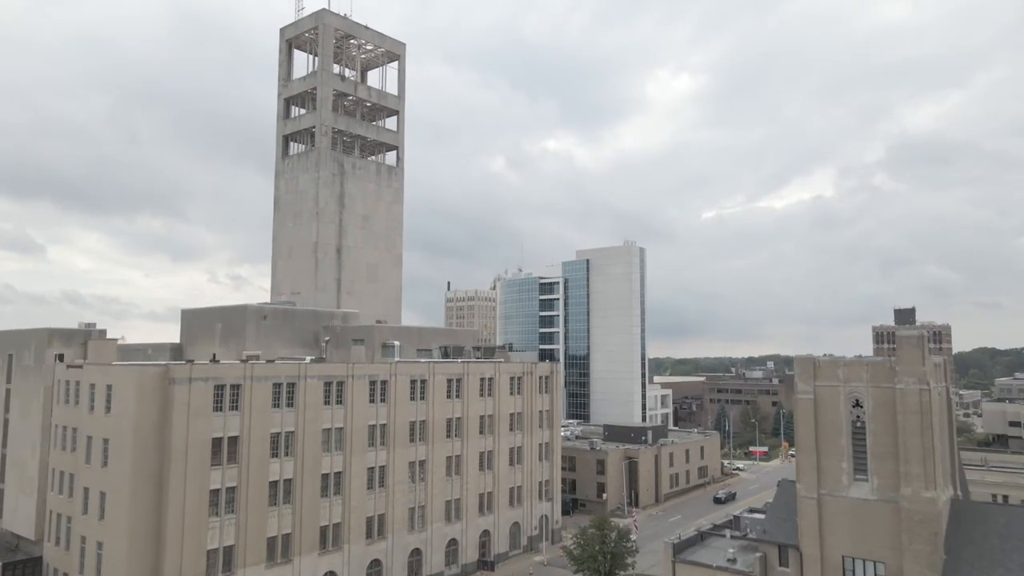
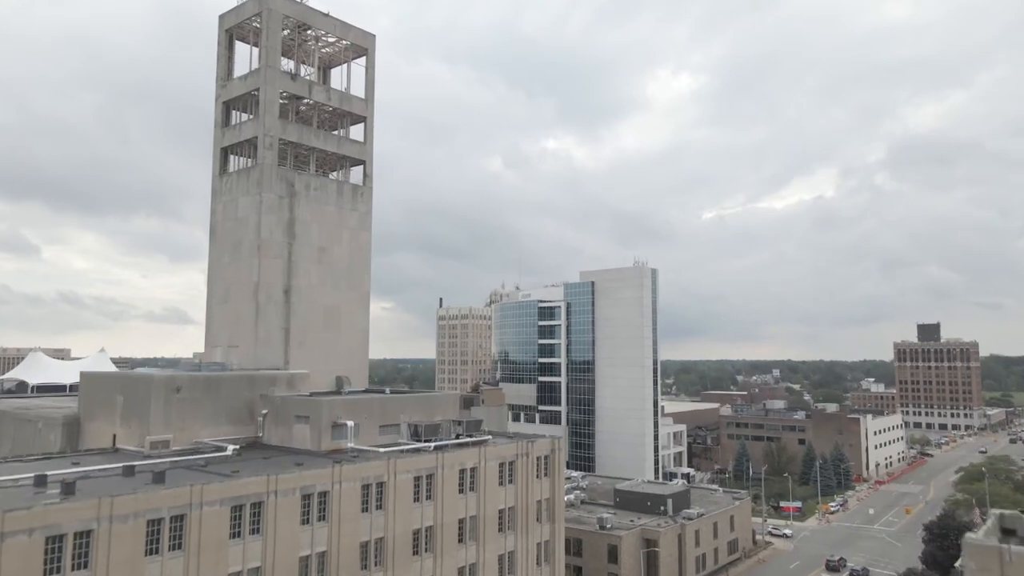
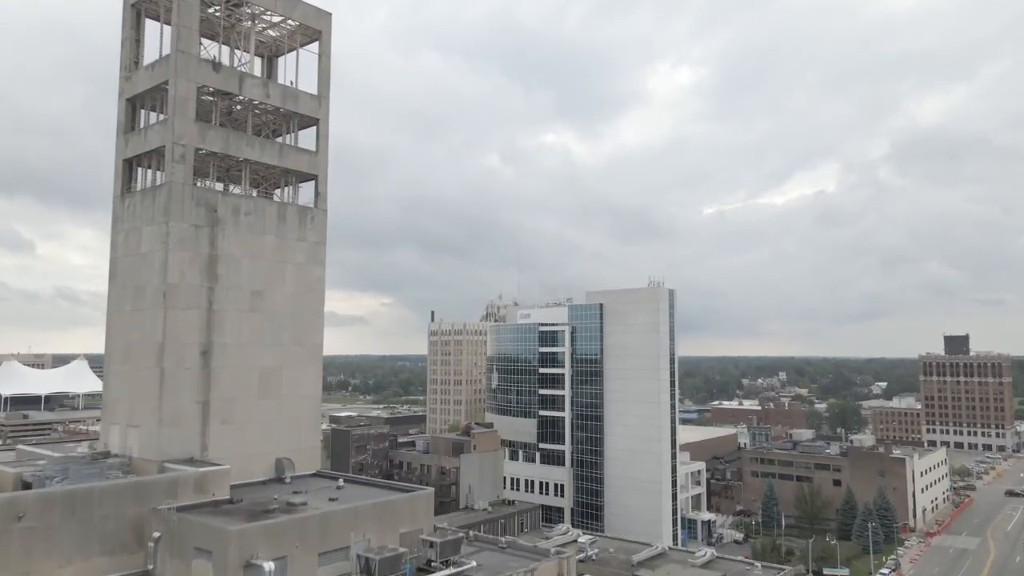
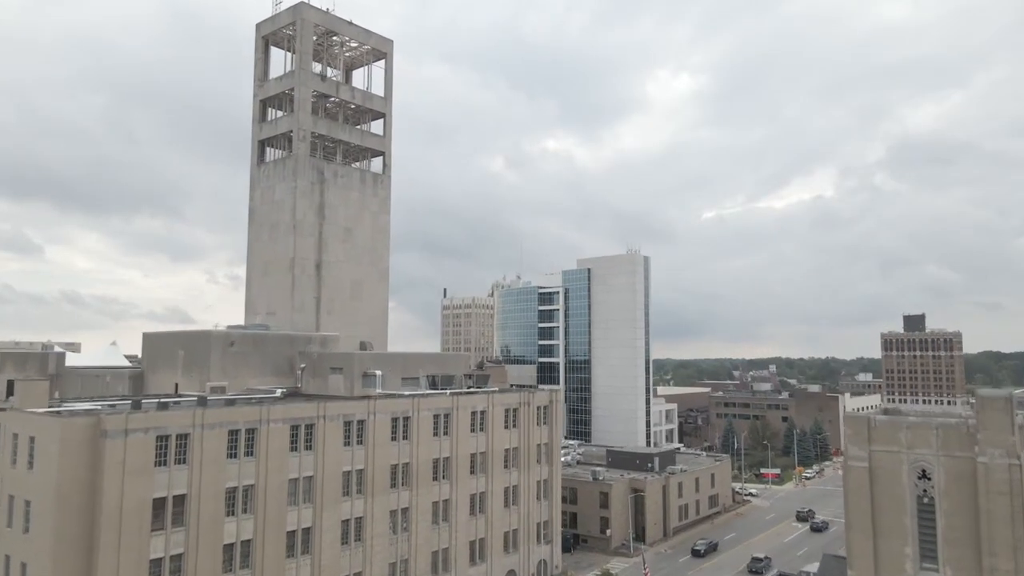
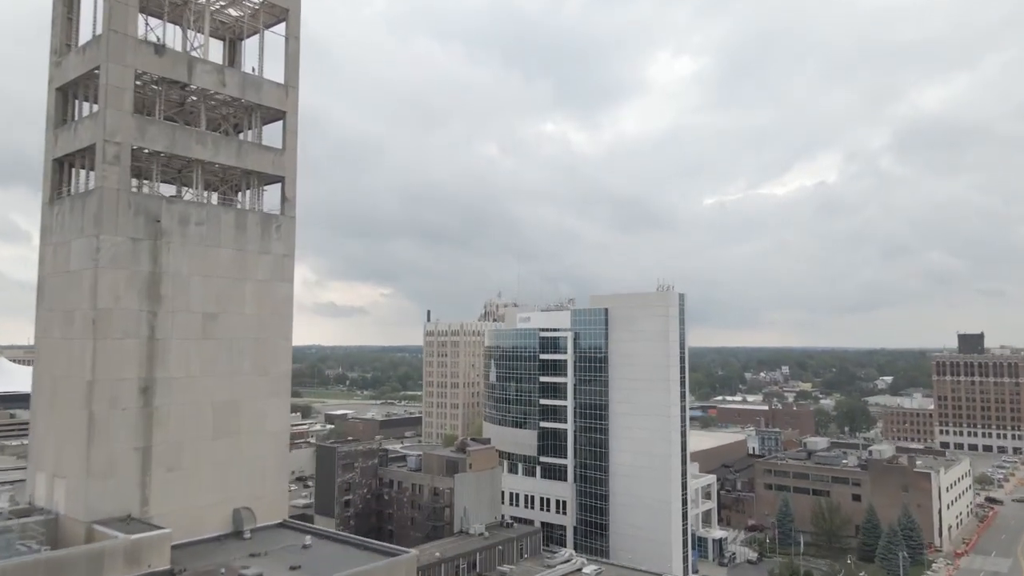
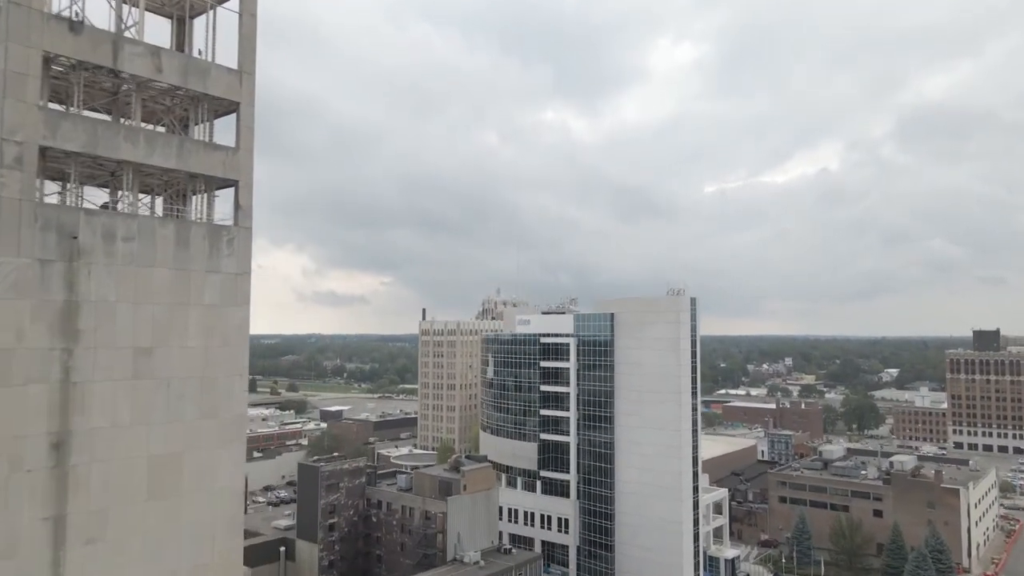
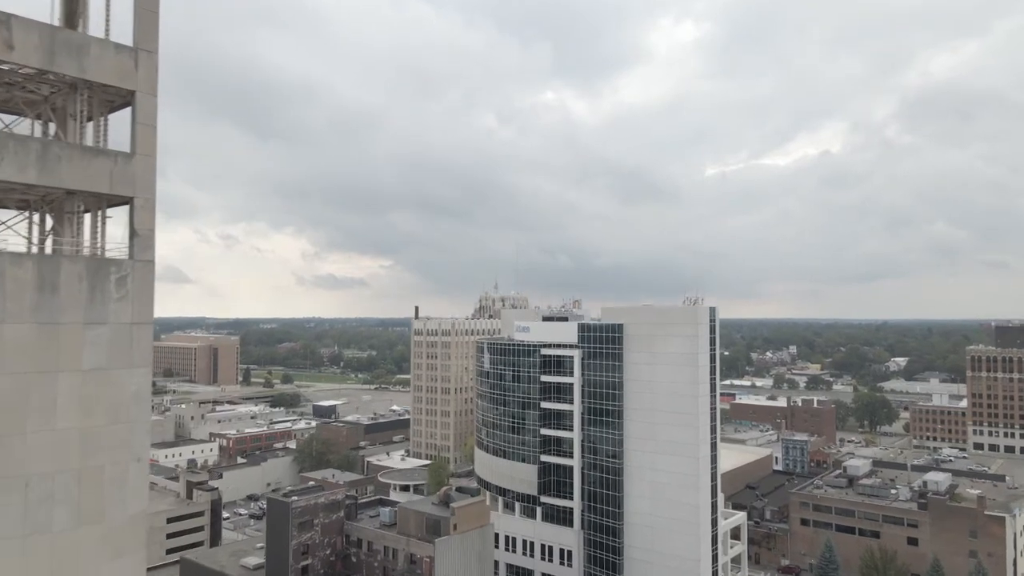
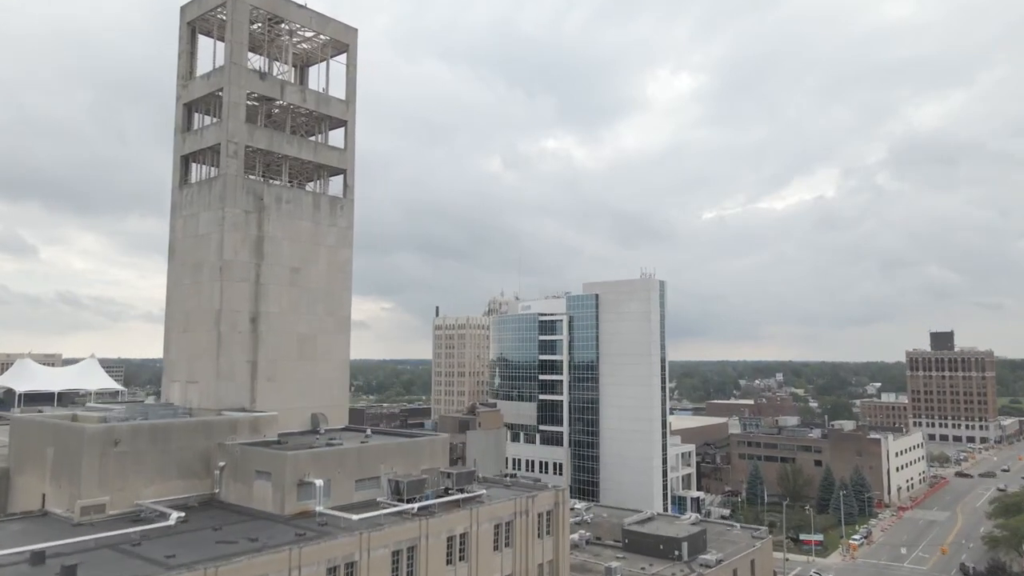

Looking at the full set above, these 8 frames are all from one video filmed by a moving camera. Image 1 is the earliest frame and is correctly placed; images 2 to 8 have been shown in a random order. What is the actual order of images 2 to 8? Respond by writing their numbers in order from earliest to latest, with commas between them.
4, 2, 8, 3, 5, 6, 7
